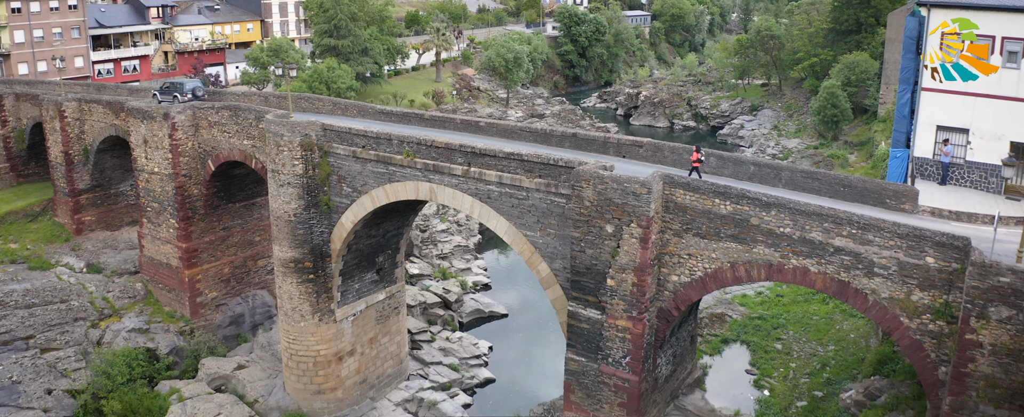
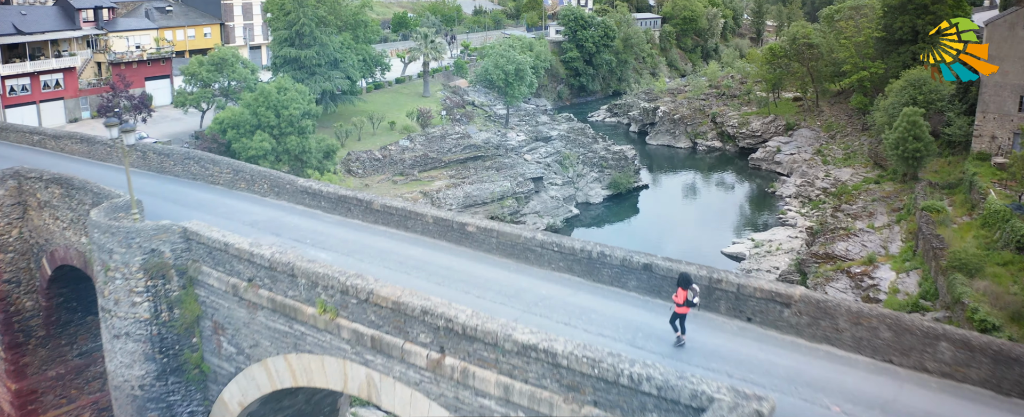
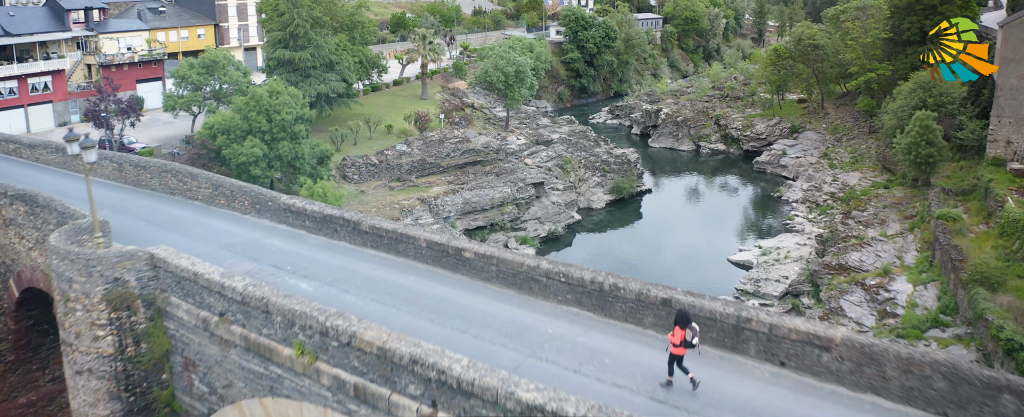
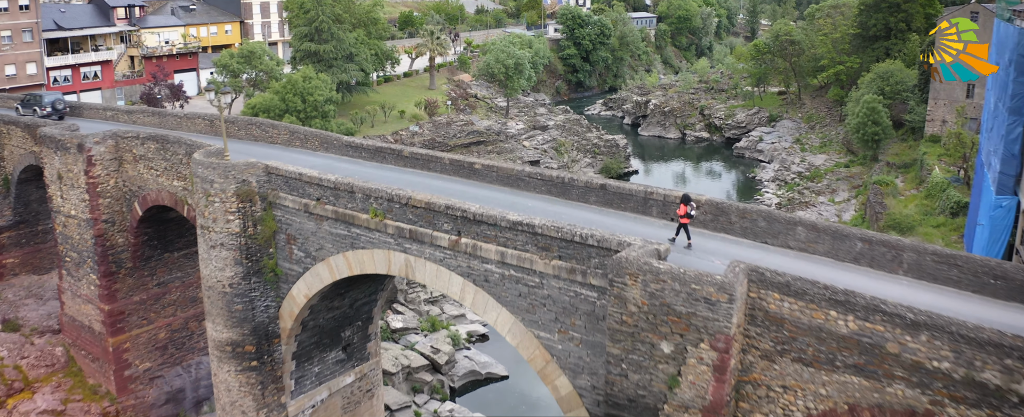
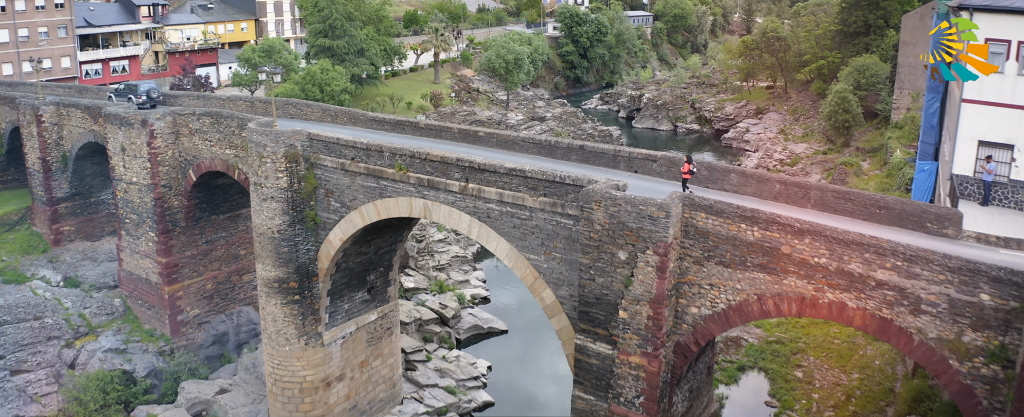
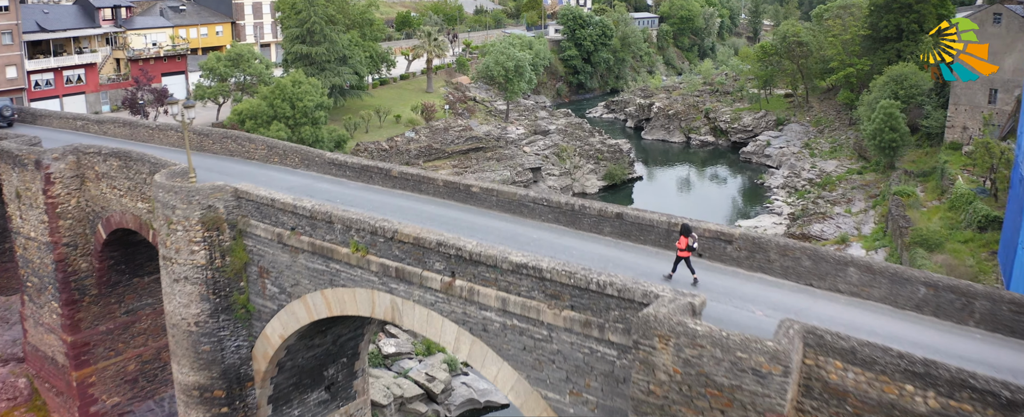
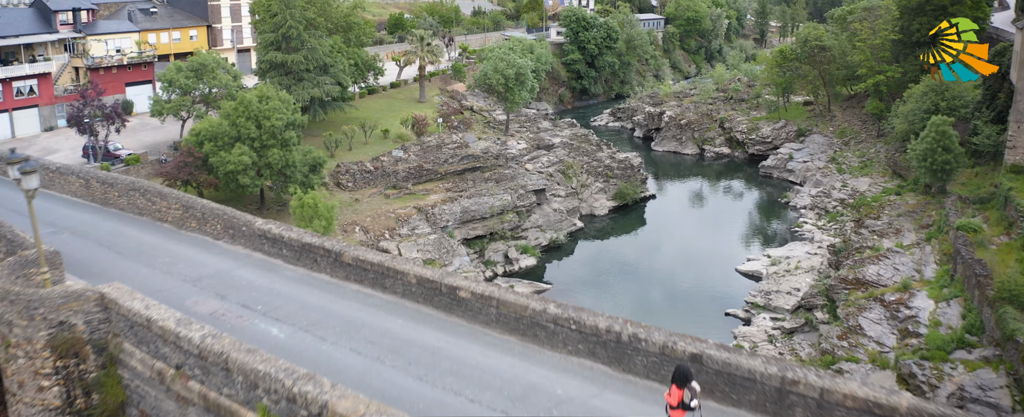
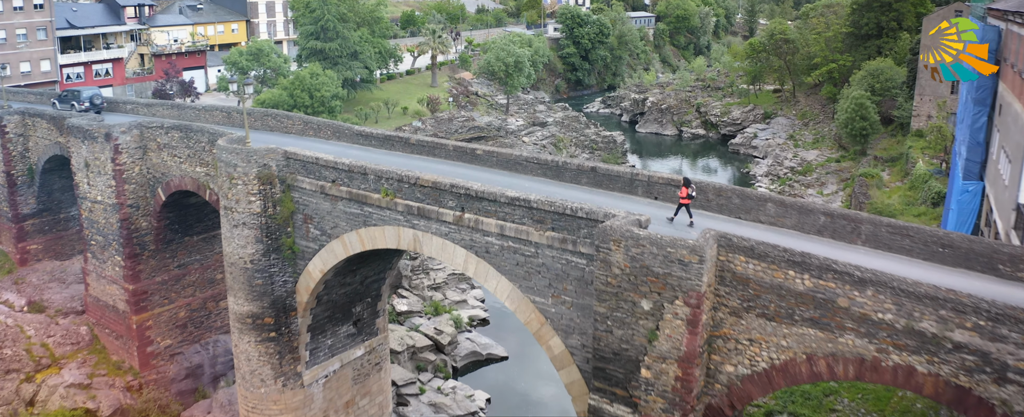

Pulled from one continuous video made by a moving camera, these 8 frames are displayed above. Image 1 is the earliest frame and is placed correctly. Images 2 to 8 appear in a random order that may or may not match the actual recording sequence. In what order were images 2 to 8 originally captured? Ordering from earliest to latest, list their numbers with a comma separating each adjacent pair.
5, 8, 4, 6, 2, 3, 7
